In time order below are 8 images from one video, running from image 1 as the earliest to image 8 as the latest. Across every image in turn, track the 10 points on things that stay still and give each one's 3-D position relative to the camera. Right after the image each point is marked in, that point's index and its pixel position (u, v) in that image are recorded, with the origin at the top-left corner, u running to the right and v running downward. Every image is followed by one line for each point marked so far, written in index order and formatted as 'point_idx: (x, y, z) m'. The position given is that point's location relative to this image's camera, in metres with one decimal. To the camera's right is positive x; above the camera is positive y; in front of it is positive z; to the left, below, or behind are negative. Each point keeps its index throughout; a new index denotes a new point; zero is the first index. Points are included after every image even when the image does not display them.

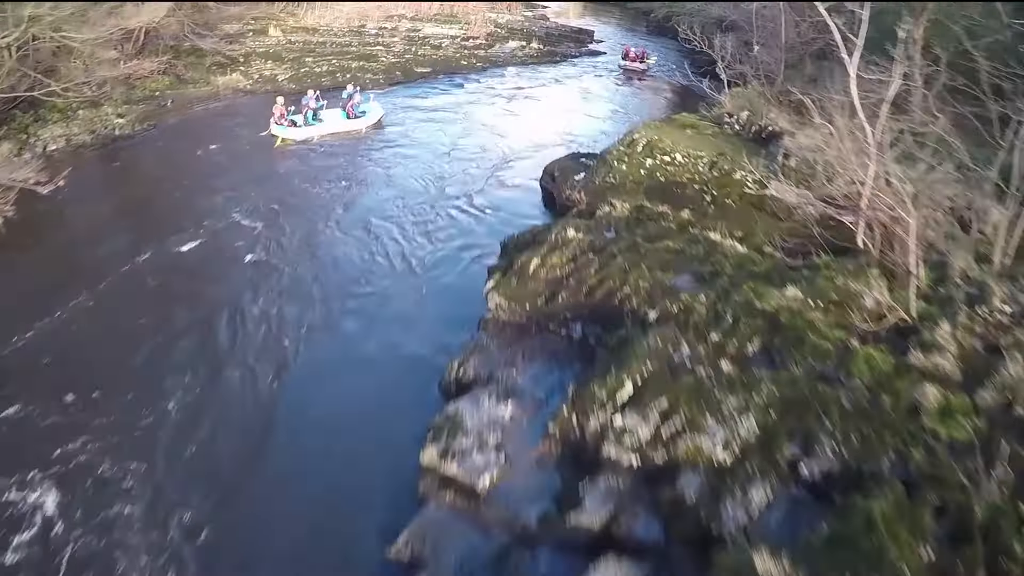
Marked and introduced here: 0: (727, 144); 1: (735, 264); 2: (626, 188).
0: (+4.3, +2.8, +12.8) m
1: (+3.3, +0.5, +9.8) m
2: (+2.1, +1.7, +11.7) m
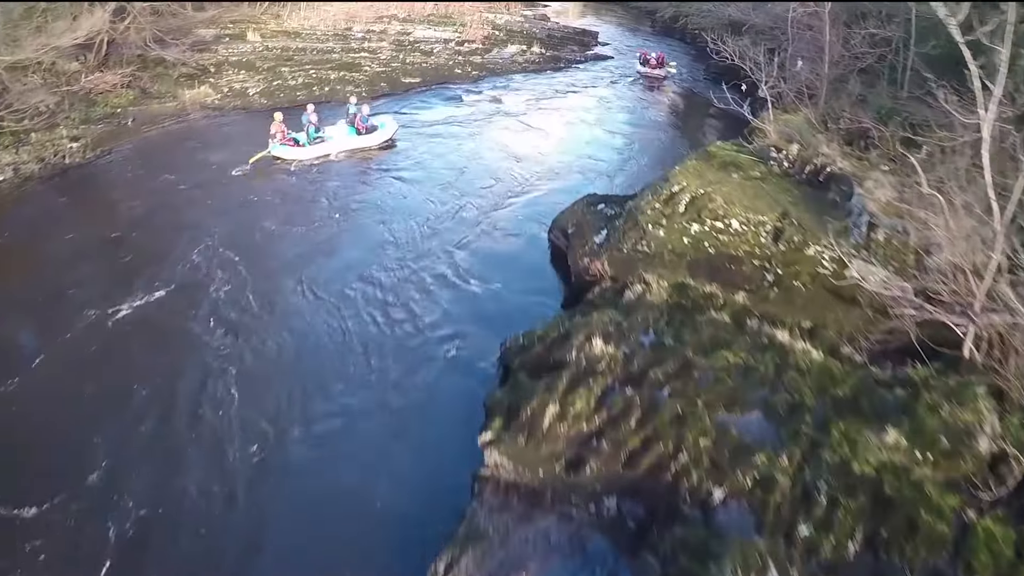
0: (+4.3, +1.5, +10.4) m
1: (+3.3, -0.9, +7.4) m
2: (+2.2, +0.3, +9.3) m
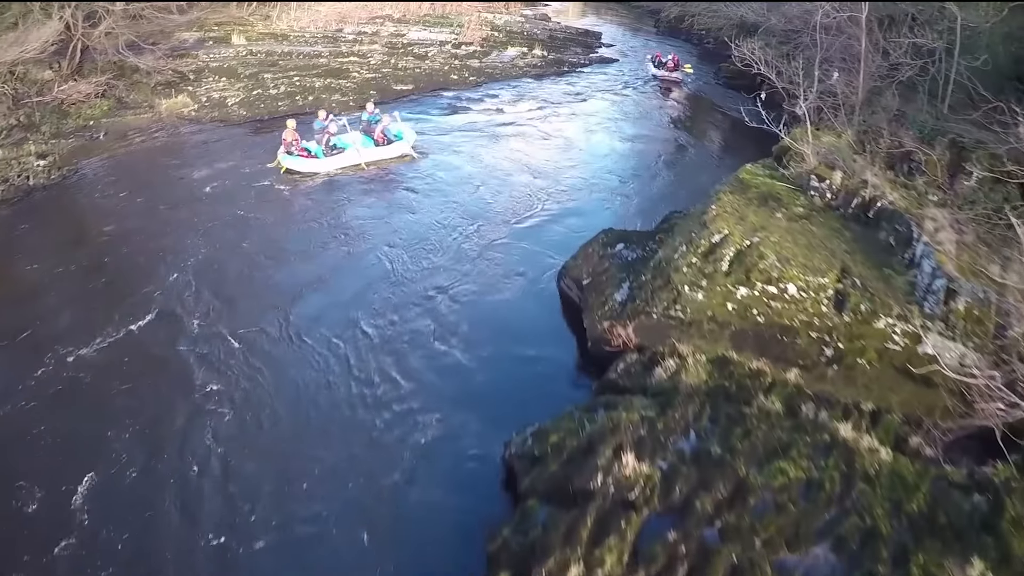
0: (+4.4, +0.7, +9.0) m
1: (+3.4, -1.8, +6.0) m
2: (+2.3, -0.5, +7.9) m
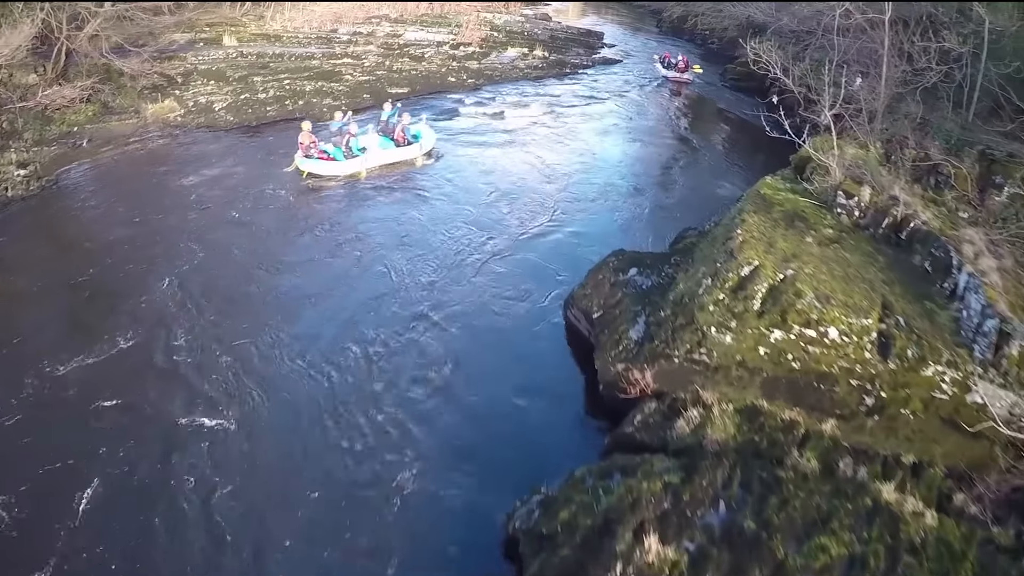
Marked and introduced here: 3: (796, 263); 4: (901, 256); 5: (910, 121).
0: (+4.4, +0.3, +8.3) m
1: (+3.5, -2.2, +5.3) m
2: (+2.3, -0.9, +7.2) m
3: (+3.3, +0.2, +7.5) m
4: (+5.3, +0.4, +9.0) m
5: (+8.1, +3.4, +13.3) m
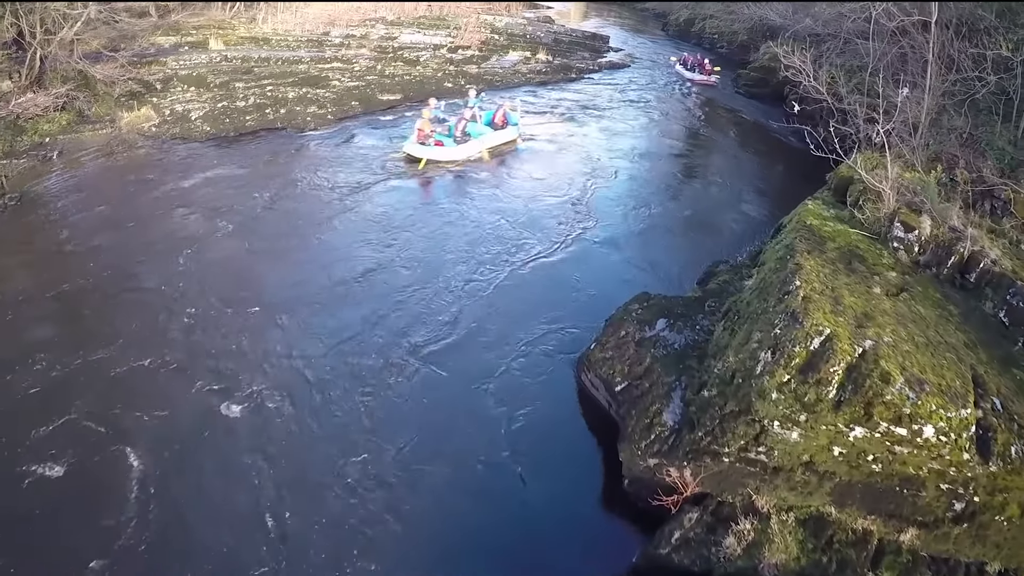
0: (+4.5, -0.3, +7.0) m
1: (+3.5, -2.8, +4.0) m
2: (+2.3, -1.5, +5.9) m
3: (+3.4, -0.4, +6.3) m
4: (+5.3, -0.2, +7.7) m
5: (+8.1, +2.7, +12.0) m
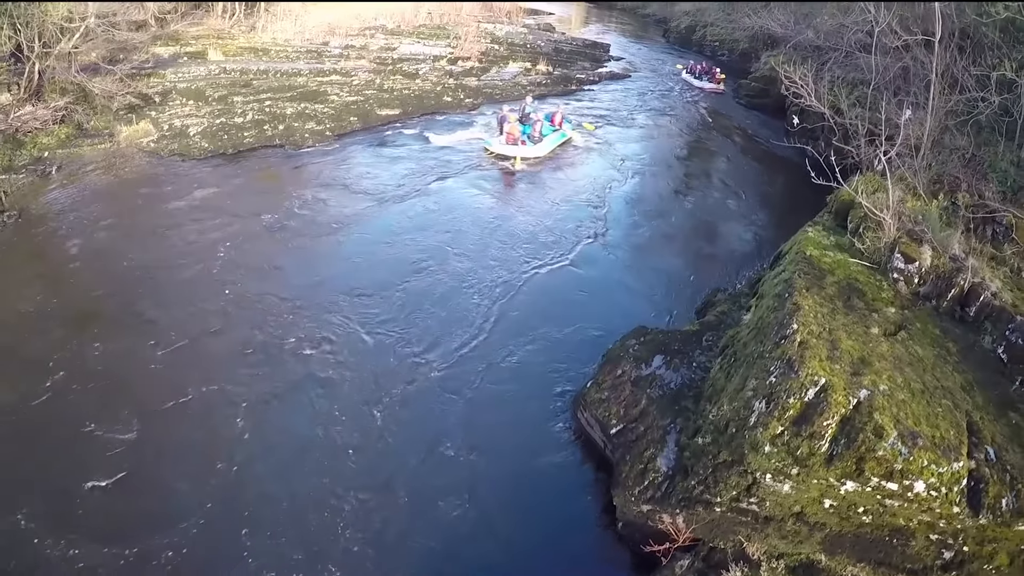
0: (+4.4, -0.7, +6.9) m
1: (+3.4, -3.2, +3.9) m
2: (+2.3, -1.9, +5.8) m
3: (+3.3, -0.8, +6.2) m
4: (+5.3, -0.6, +7.7) m
5: (+8.1, +2.3, +11.9) m
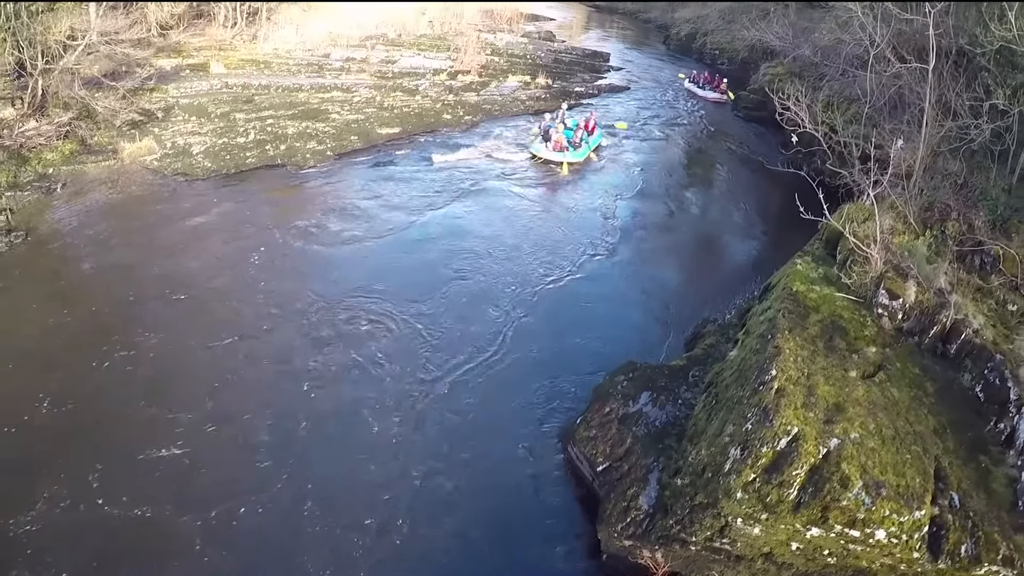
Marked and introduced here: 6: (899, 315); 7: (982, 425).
0: (+4.4, -1.2, +7.1) m
1: (+3.3, -3.7, +4.1) m
2: (+2.2, -2.4, +6.0) m
3: (+3.3, -1.3, +6.4) m
4: (+5.2, -1.1, +7.9) m
5: (+8.0, +1.9, +12.1) m
6: (+5.0, -0.4, +8.6) m
7: (+5.2, -1.5, +7.2) m
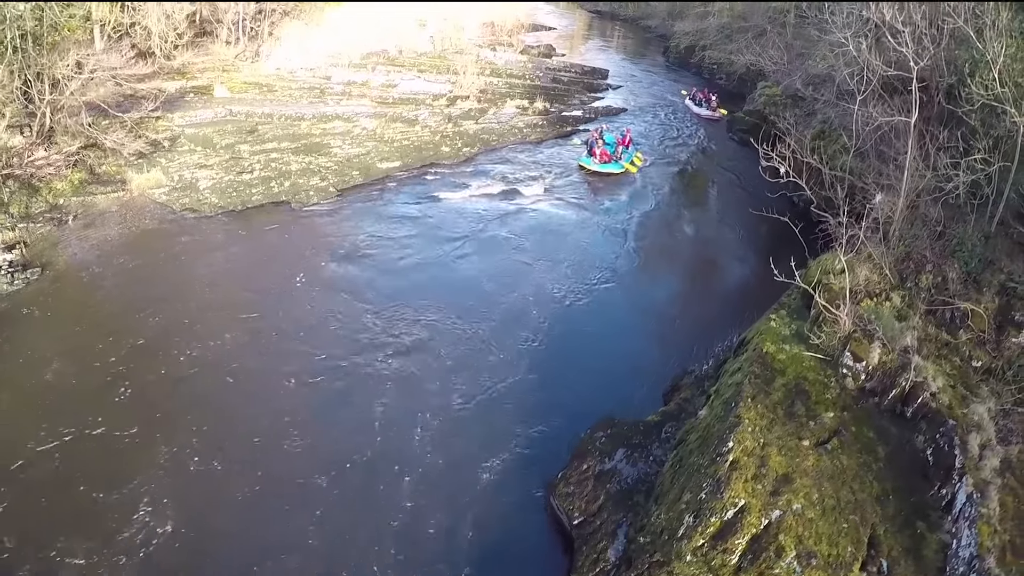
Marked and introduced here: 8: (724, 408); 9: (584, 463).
0: (+4.2, -2.2, +7.6) m
1: (+3.2, -4.7, +4.7) m
2: (+2.0, -3.4, +6.6) m
3: (+3.1, -2.3, +6.9) m
4: (+5.0, -2.0, +8.4) m
5: (+7.9, +1.0, +12.6) m
6: (+4.9, -1.3, +9.1) m
7: (+5.0, -2.4, +7.8) m
8: (+2.8, -1.6, +8.4) m
9: (+1.0, -2.3, +8.8) m
